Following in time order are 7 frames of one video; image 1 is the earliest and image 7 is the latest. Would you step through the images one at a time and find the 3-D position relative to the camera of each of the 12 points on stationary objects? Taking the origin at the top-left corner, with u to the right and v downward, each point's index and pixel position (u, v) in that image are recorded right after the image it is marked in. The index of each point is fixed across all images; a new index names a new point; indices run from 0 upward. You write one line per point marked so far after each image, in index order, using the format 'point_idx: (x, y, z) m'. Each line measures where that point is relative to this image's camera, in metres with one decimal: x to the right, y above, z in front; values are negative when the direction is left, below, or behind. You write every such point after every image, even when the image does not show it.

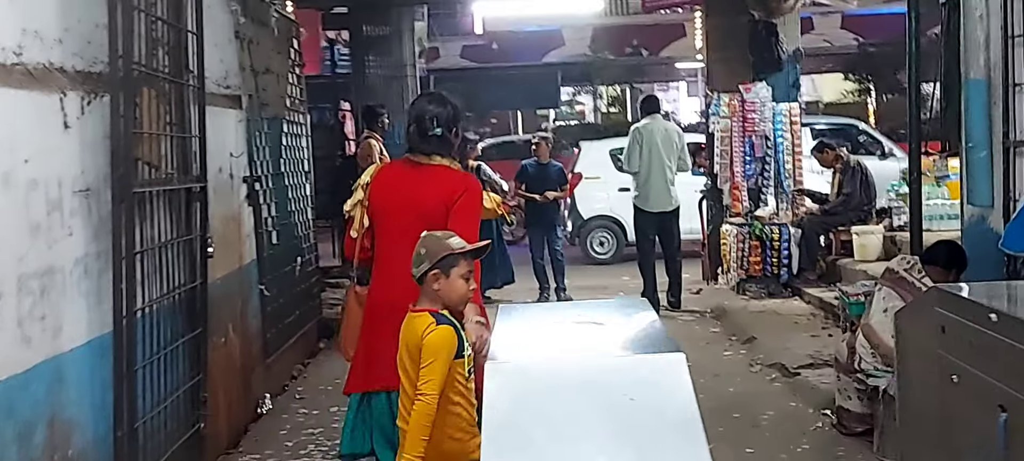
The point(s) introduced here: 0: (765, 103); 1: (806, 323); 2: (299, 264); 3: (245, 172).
0: (+2.2, +1.1, +9.6) m
1: (+2.1, -0.7, +7.7) m
2: (-1.5, -0.2, +7.6) m
3: (-1.6, +0.3, +6.4) m
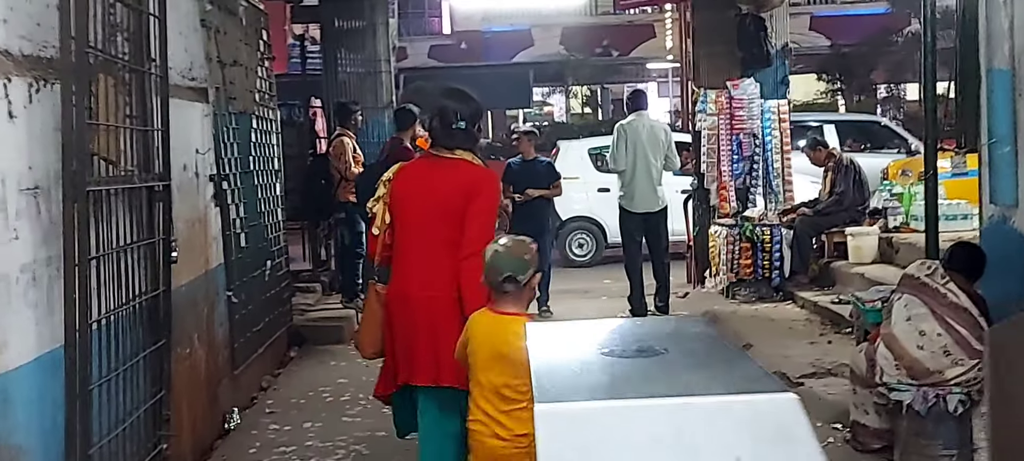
0: (+2.1, +1.1, +9.3) m
1: (+2.0, -0.7, +7.4) m
2: (-1.6, -0.3, +7.1) m
3: (-1.6, +0.3, +5.9) m
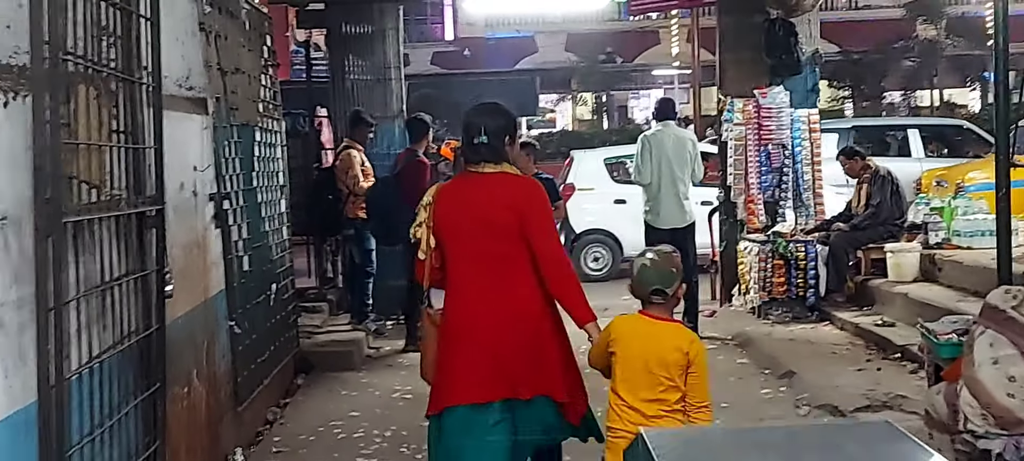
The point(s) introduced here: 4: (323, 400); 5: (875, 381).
0: (+2.2, +1.0, +8.8) m
1: (+2.2, -0.8, +6.9) m
2: (-1.5, -0.4, +6.6) m
3: (-1.5, +0.2, +5.4) m
4: (-1.2, -1.1, +6.8) m
5: (+2.1, -0.9, +6.1) m
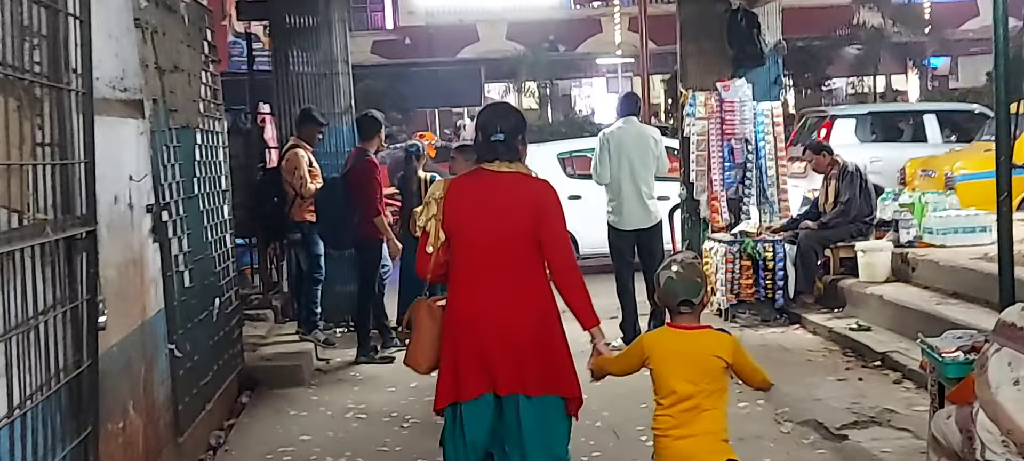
0: (+1.9, +1.0, +8.5) m
1: (+1.9, -0.8, +6.6) m
2: (-1.7, -0.4, +6.1) m
3: (-1.7, +0.1, +4.9) m
4: (-1.4, -1.1, +6.3) m
5: (+1.9, -0.9, +5.8) m
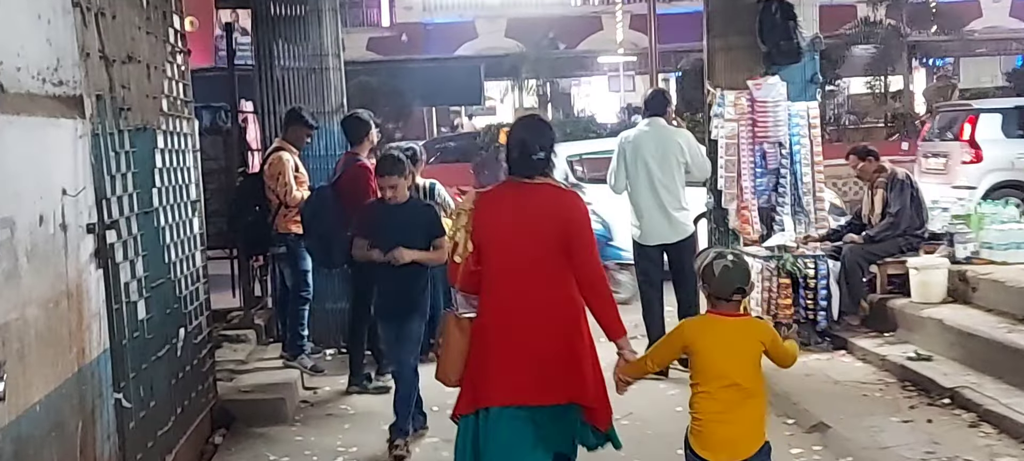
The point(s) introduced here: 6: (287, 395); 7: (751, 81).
0: (+1.9, +0.9, +7.7) m
1: (+2.0, -0.9, +5.8) m
2: (-1.6, -0.5, +5.3) m
3: (-1.6, +0.1, +4.1) m
4: (-1.3, -1.2, +5.5) m
5: (+1.9, -1.0, +5.0) m
6: (-1.3, -1.0, +6.4) m
7: (+1.7, +1.1, +7.8) m
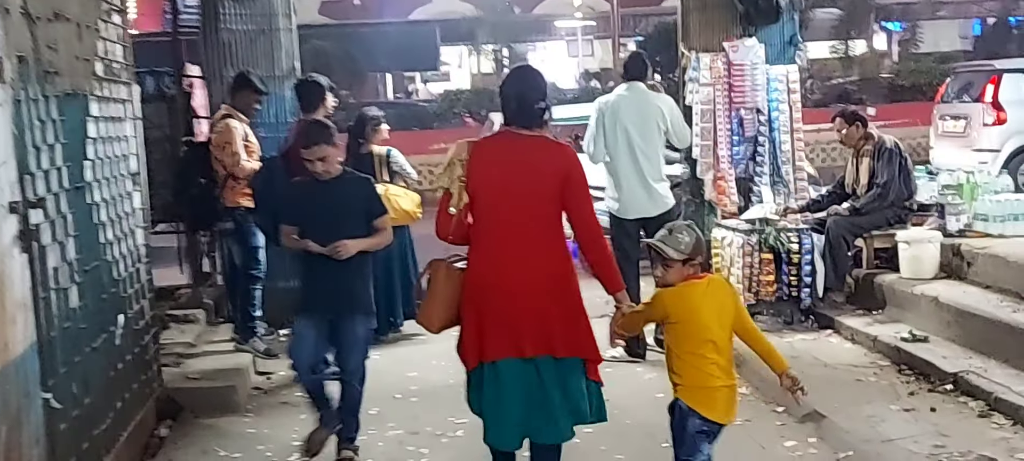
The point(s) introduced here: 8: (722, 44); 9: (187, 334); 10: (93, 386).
0: (+1.7, +1.1, +7.3) m
1: (+1.9, -0.8, +5.4) m
2: (-1.7, -0.4, +4.8) m
3: (-1.7, +0.1, +3.6) m
4: (-1.5, -1.1, +5.0) m
5: (+1.8, -0.9, +4.7) m
6: (-1.5, -0.8, +5.9) m
7: (+1.5, +1.3, +7.4) m
8: (+1.5, +1.3, +7.6) m
9: (-2.1, -0.7, +7.0) m
10: (-1.7, -0.6, +4.3) m
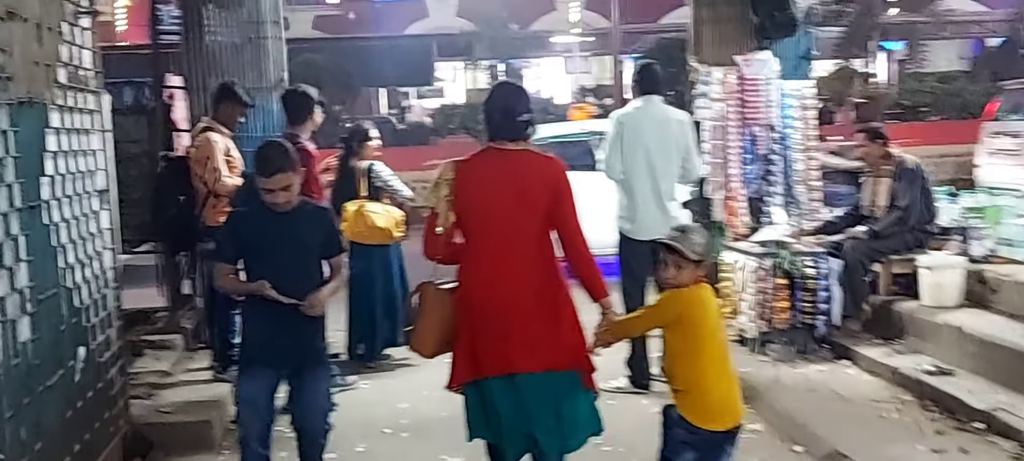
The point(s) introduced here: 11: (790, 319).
0: (+1.7, +1.0, +6.9) m
1: (+1.8, -0.9, +5.1) m
2: (-1.7, -0.5, +4.4) m
3: (-1.7, +0.1, +3.2) m
4: (-1.5, -1.2, +4.6) m
5: (+1.8, -1.0, +4.3) m
6: (-1.5, -0.9, +5.5) m
7: (+1.5, +1.1, +7.1) m
8: (+1.5, +1.2, +7.3) m
9: (-2.1, -0.8, +6.6) m
10: (-1.7, -0.7, +3.9) m
11: (+1.6, -0.5, +6.4) m
